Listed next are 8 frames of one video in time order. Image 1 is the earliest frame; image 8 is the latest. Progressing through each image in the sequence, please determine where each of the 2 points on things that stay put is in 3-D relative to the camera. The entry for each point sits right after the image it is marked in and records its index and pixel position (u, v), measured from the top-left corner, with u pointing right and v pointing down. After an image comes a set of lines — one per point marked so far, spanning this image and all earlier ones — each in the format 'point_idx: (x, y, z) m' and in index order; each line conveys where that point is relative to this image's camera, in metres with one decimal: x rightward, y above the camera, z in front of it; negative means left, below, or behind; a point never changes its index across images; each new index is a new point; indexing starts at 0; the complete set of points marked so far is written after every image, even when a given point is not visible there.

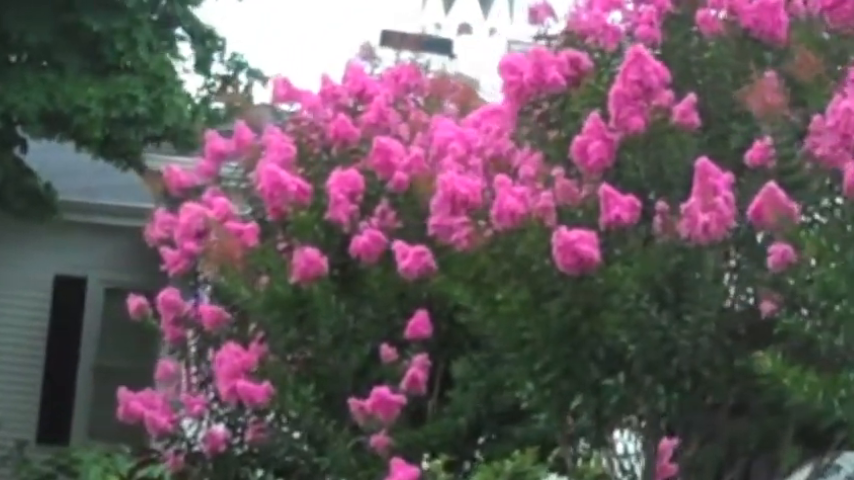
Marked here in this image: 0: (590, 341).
0: (+0.5, -0.3, +6.9) m
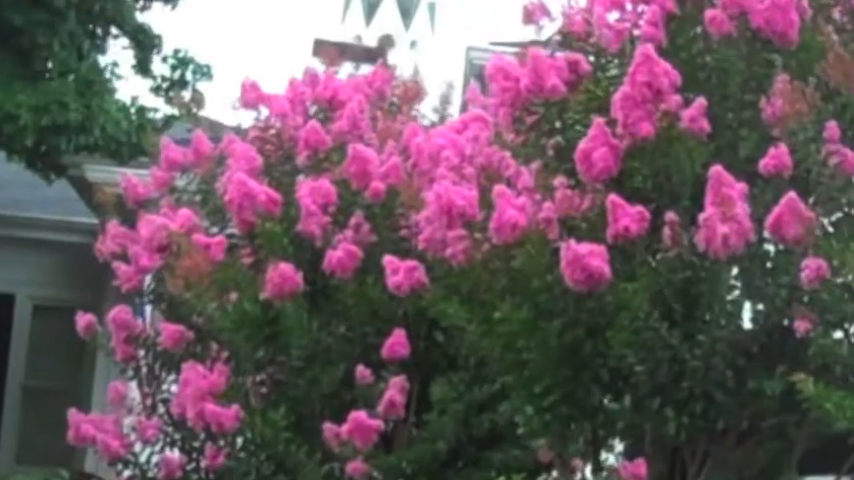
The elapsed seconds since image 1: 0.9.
0: (+0.5, -0.4, +6.5) m
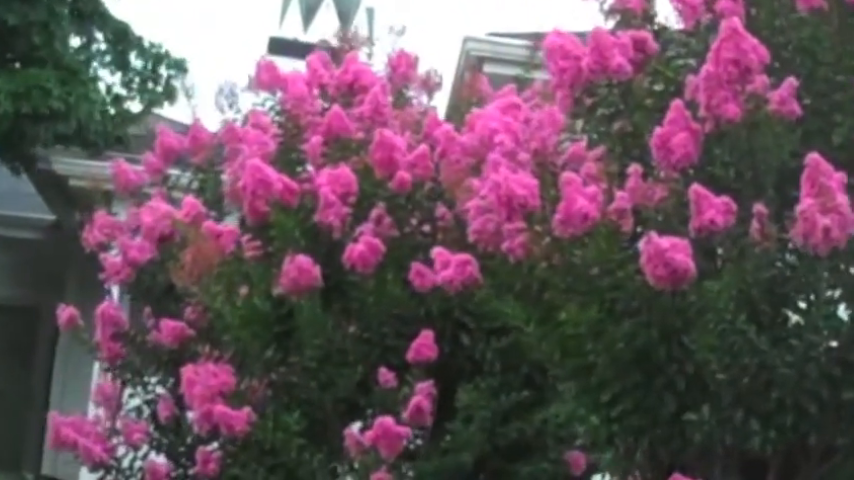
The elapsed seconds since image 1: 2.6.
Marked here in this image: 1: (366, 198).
0: (+0.7, -0.4, +5.9) m
1: (-0.2, +0.2, +8.3) m
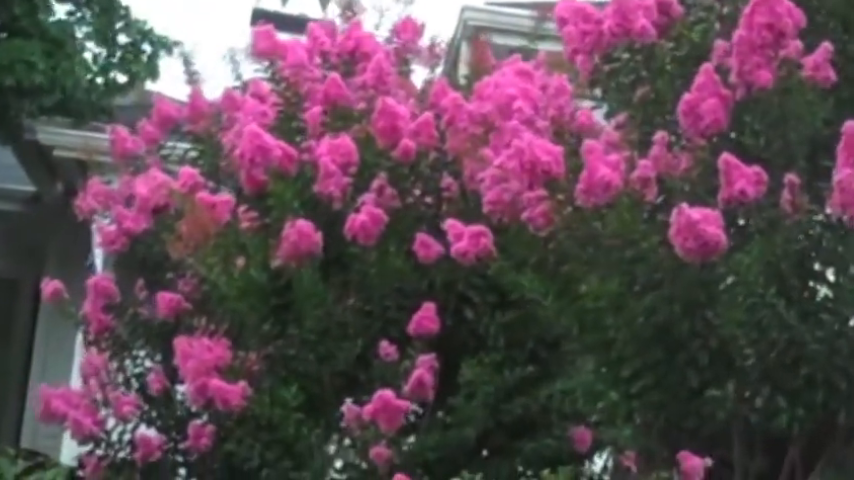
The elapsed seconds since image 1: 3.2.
0: (+0.7, -0.3, +5.7) m
1: (-0.2, +0.3, +8.1) m
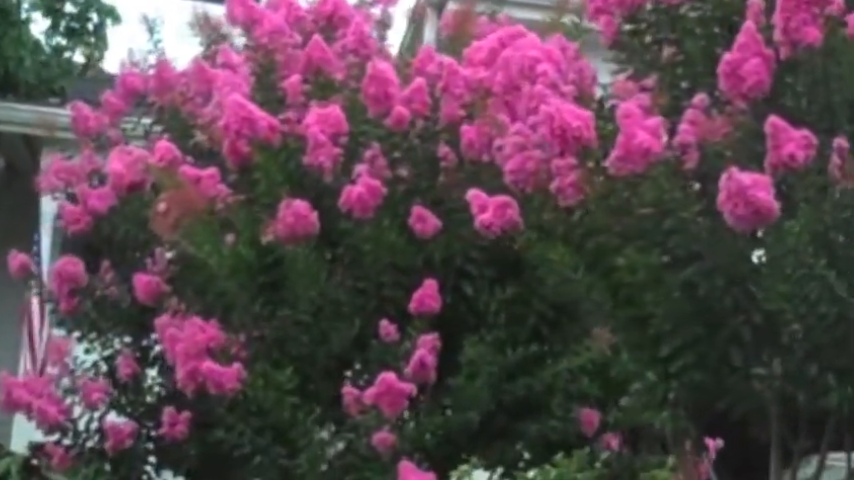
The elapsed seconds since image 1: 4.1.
0: (+0.8, -0.2, +5.3) m
1: (-0.3, +0.4, +7.7) m
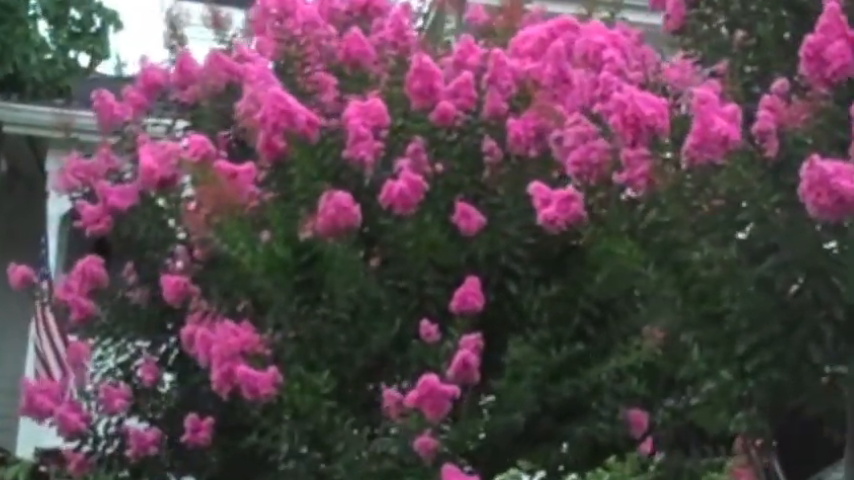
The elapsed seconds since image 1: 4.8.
0: (+1.0, -0.2, +5.1) m
1: (-0.1, +0.4, +7.4) m
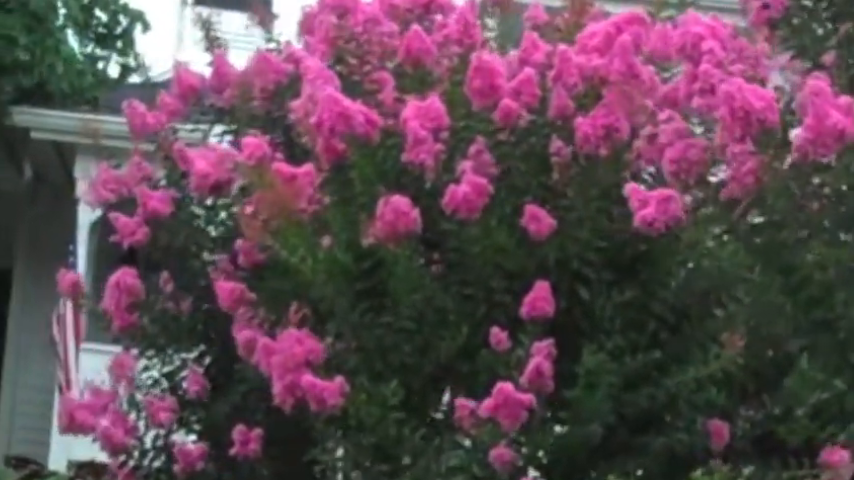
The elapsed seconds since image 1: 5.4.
0: (+1.2, -0.2, +4.8) m
1: (+0.1, +0.4, +7.1) m
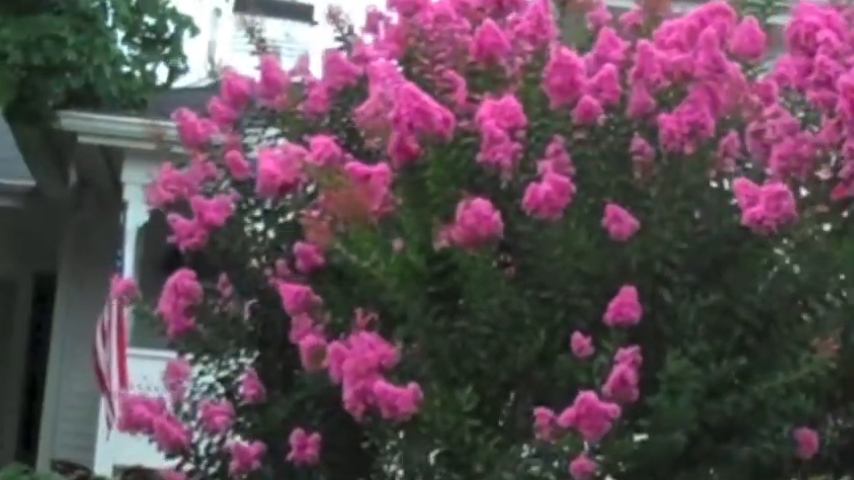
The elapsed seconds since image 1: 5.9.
0: (+1.4, -0.2, +4.6) m
1: (+0.4, +0.4, +6.9) m
